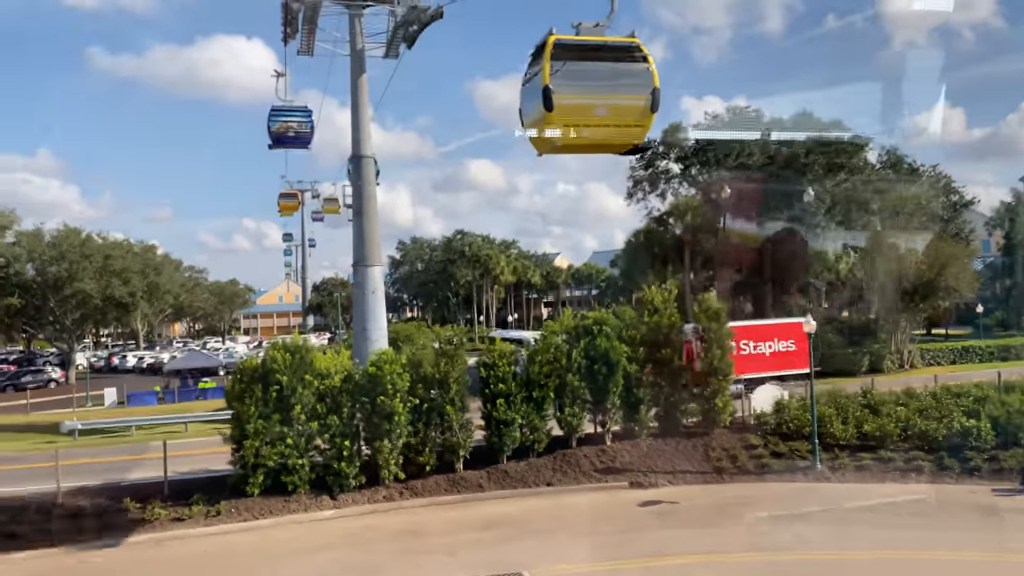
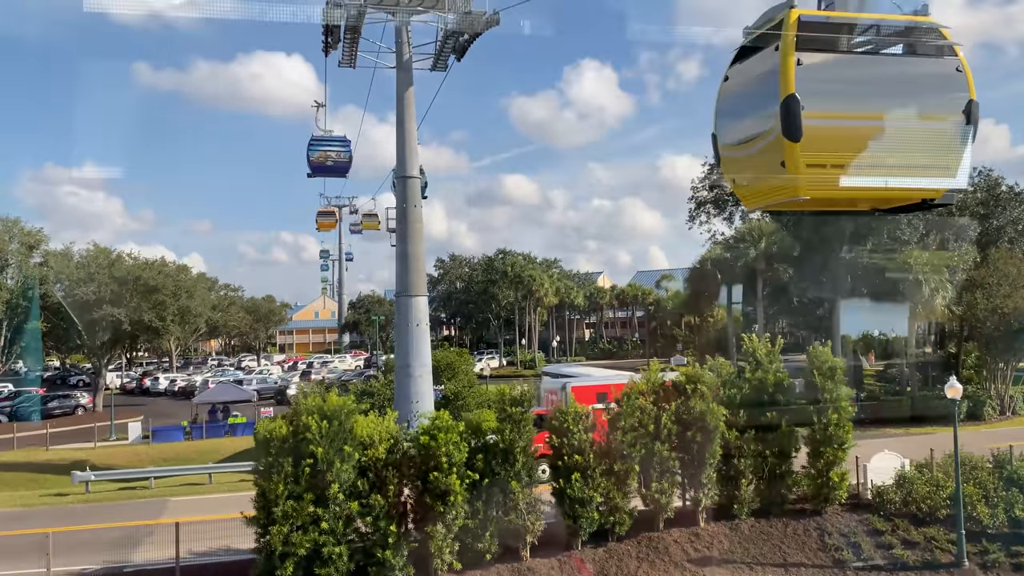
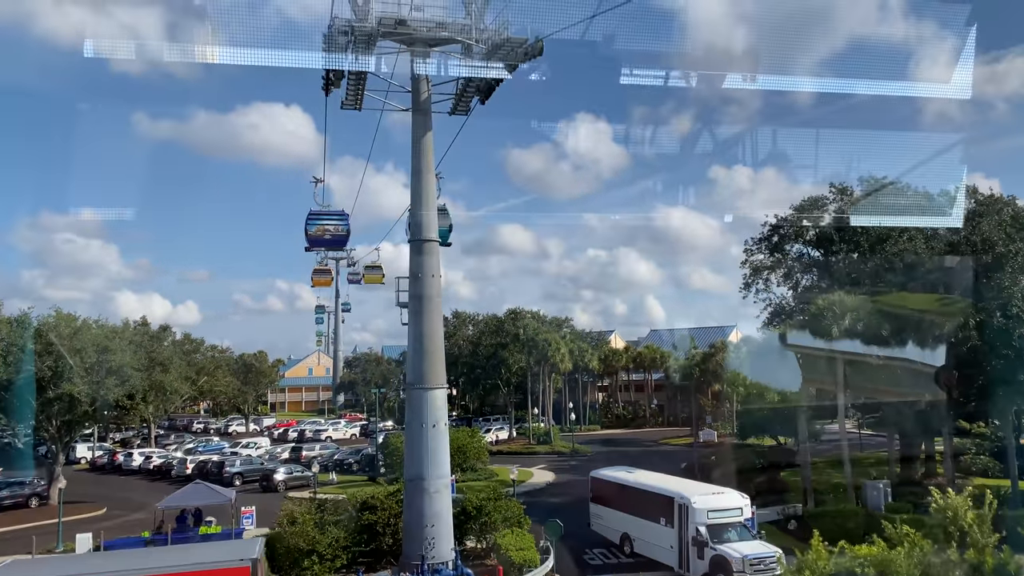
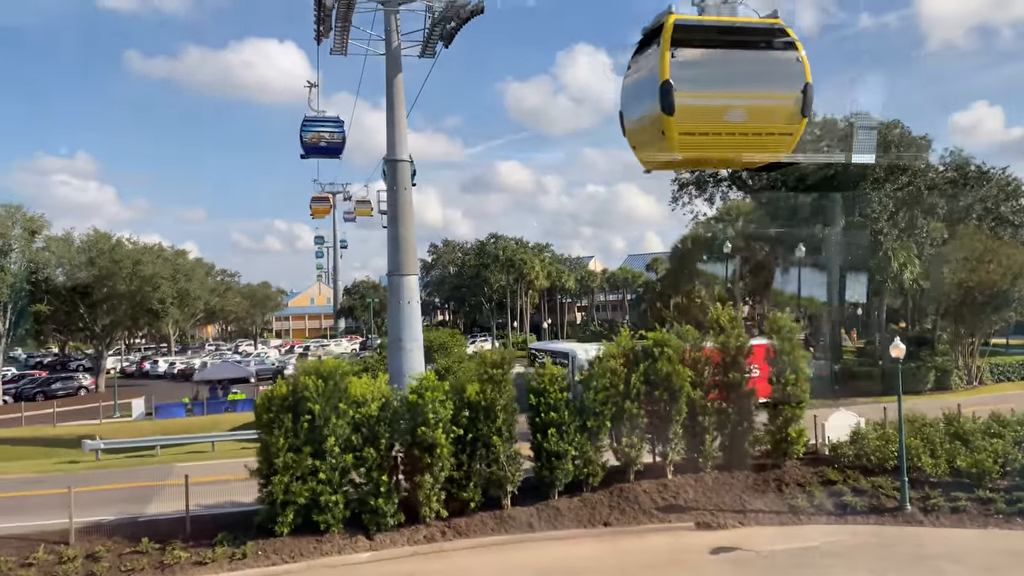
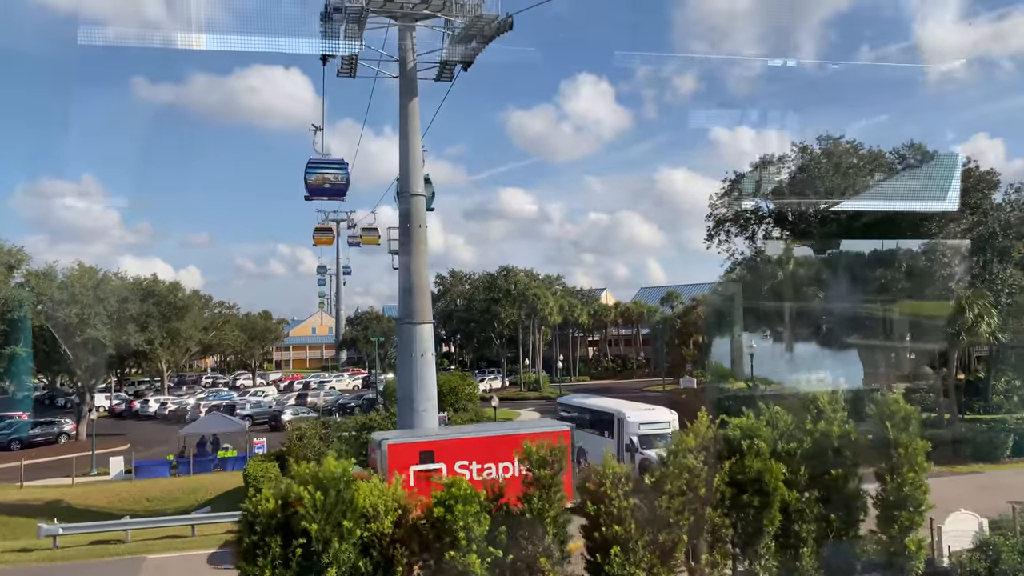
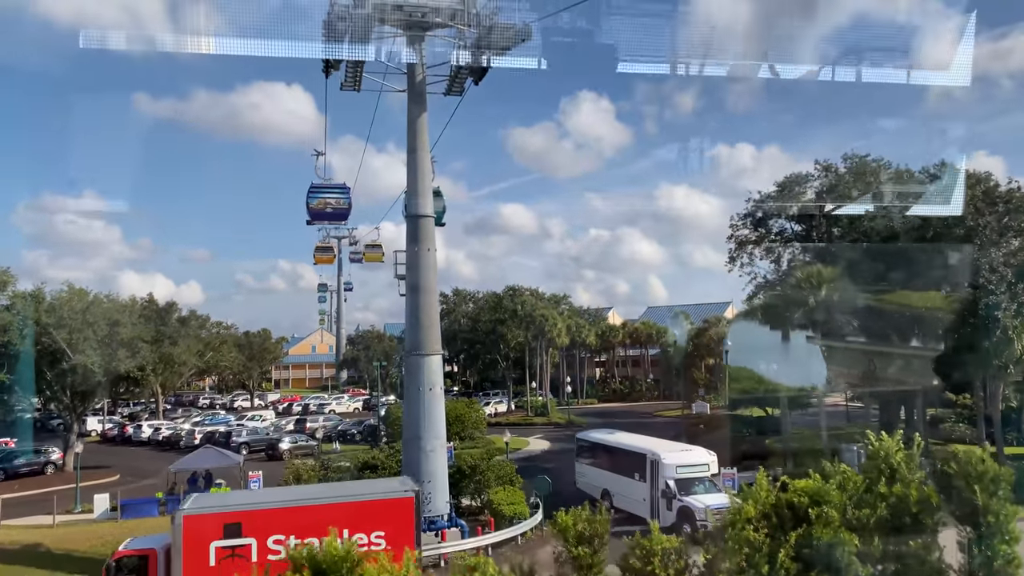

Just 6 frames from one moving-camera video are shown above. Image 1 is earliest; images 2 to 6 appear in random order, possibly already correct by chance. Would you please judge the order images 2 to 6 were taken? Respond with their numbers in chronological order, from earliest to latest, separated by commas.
4, 2, 5, 6, 3
